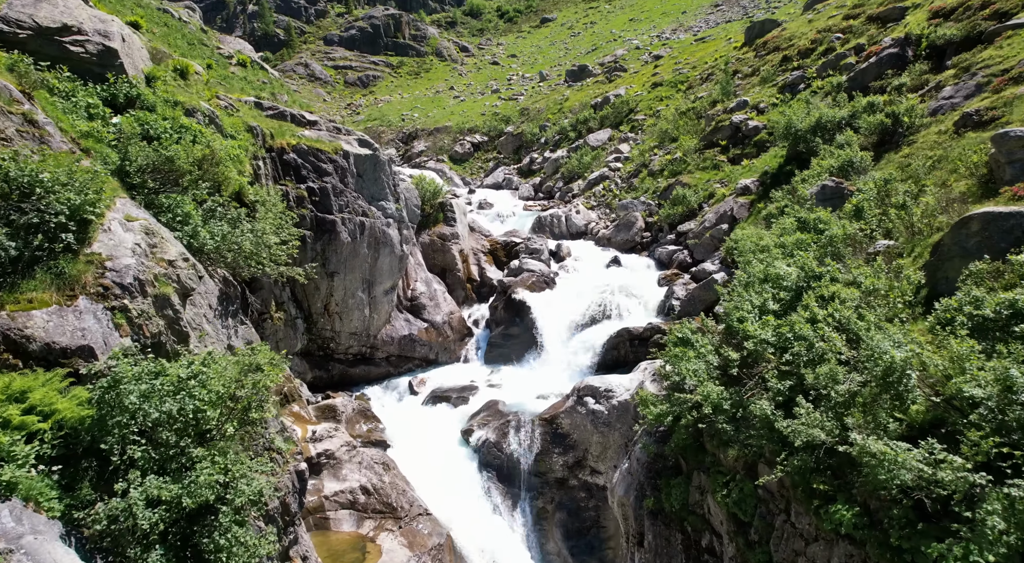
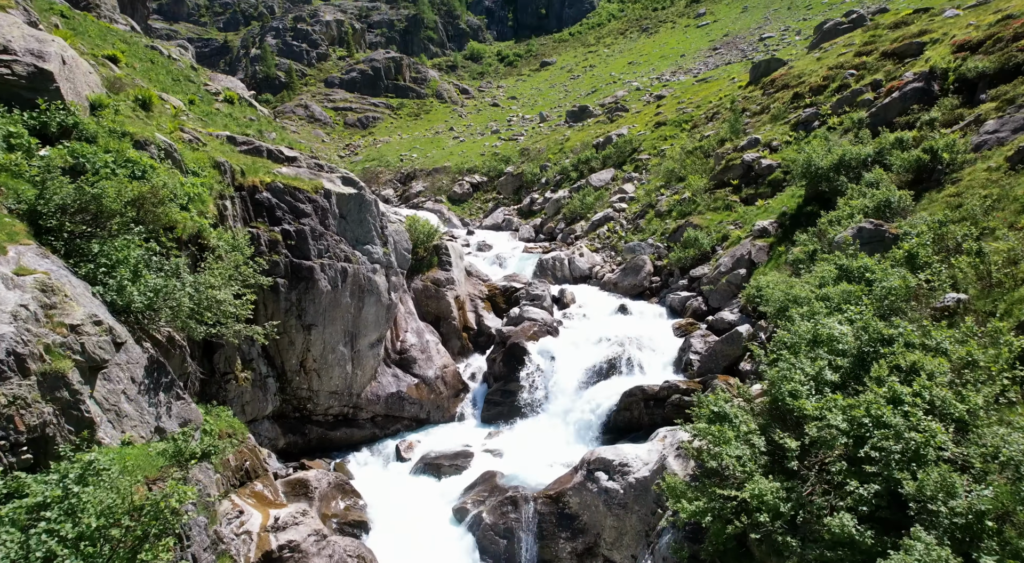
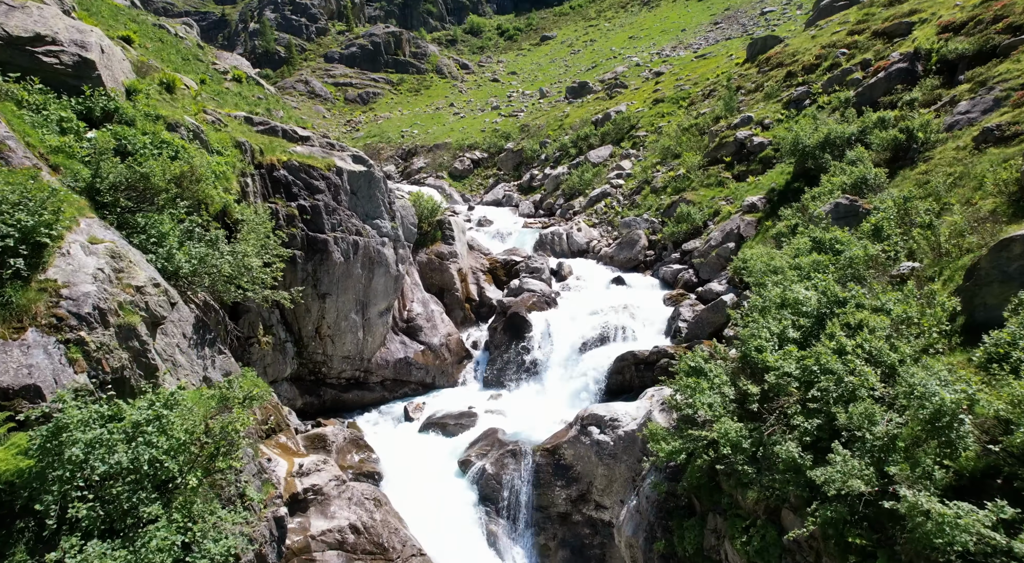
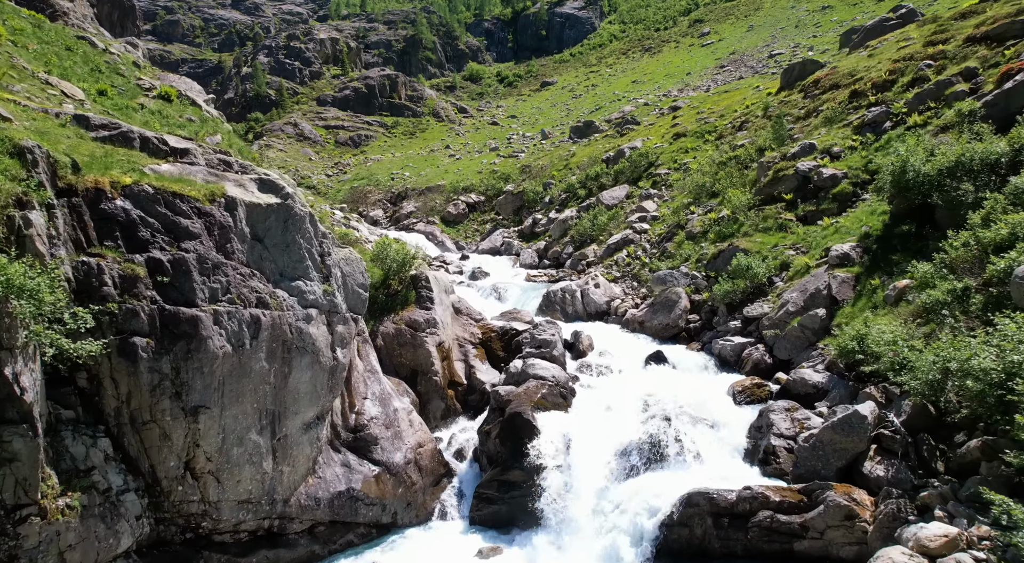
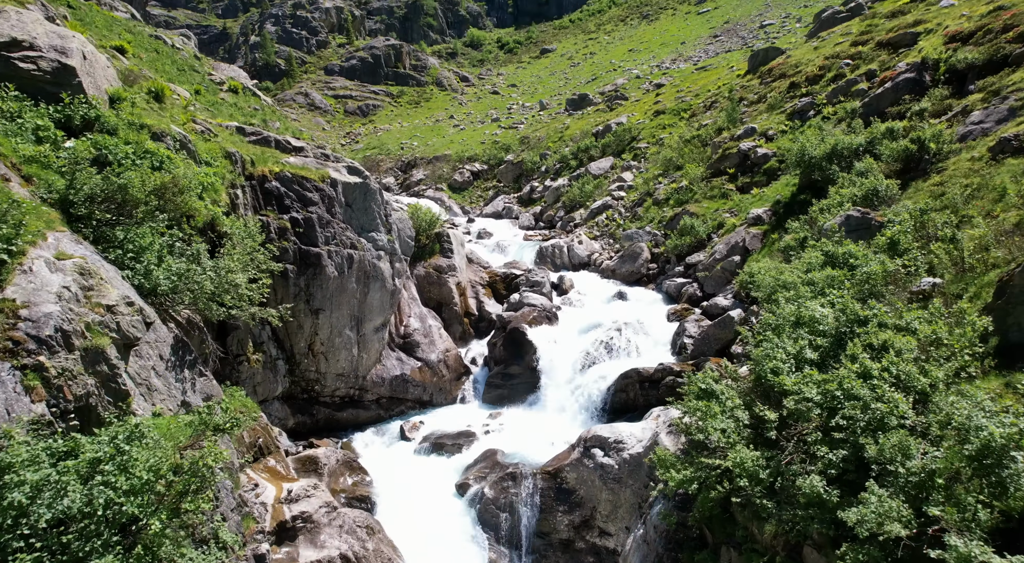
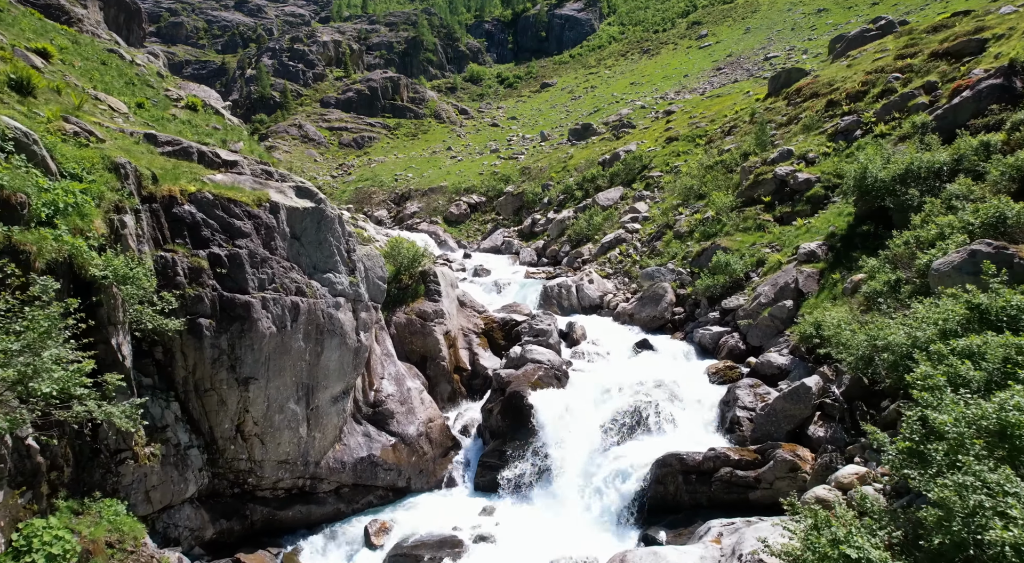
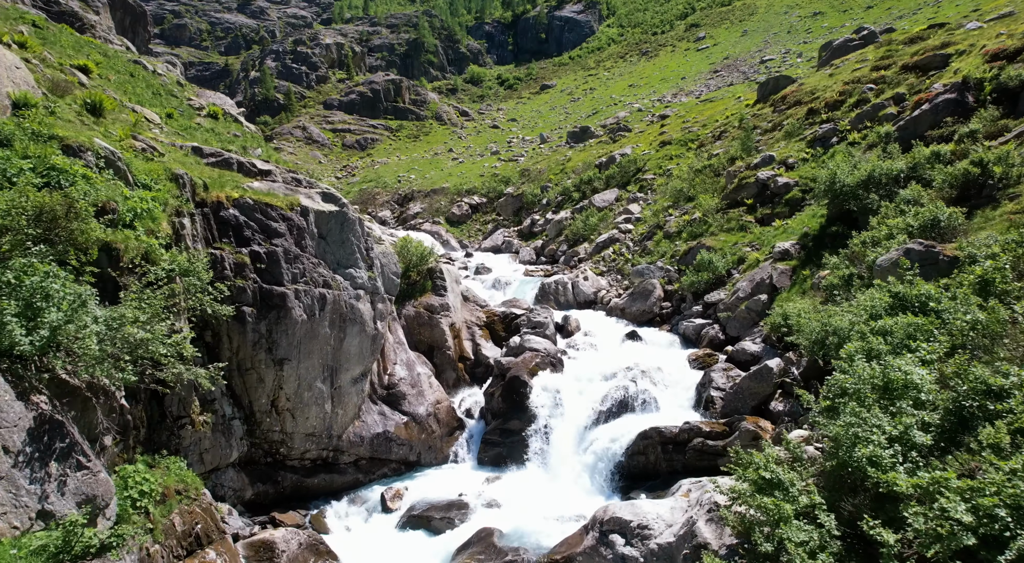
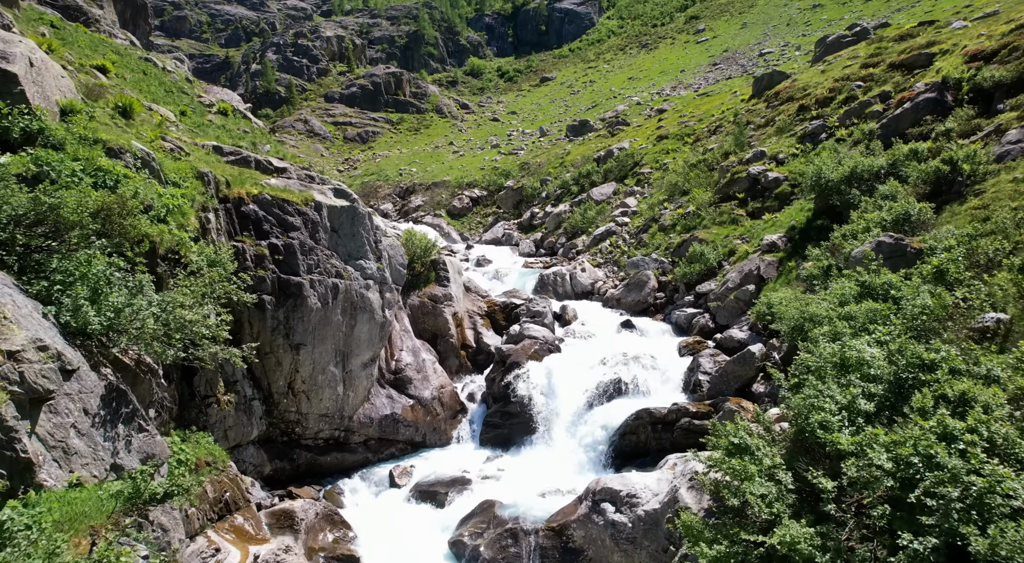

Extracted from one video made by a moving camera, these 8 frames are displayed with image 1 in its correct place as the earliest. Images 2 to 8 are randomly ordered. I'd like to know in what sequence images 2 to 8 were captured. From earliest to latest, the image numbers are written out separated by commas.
3, 5, 2, 8, 7, 6, 4
